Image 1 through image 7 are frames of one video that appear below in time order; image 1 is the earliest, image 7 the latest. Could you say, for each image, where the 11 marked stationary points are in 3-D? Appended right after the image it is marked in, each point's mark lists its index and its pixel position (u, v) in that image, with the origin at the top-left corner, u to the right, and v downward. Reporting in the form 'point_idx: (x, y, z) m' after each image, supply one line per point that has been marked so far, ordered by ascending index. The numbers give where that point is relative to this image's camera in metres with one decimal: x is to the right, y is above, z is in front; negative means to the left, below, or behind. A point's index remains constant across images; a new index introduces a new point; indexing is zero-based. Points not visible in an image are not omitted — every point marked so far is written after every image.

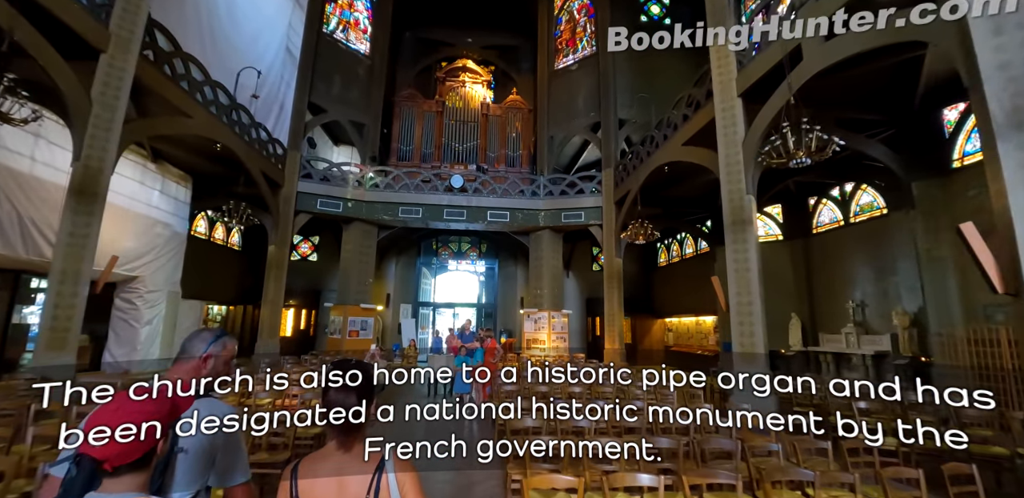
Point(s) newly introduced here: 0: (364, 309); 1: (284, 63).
0: (-3.8, -1.6, +11.8) m
1: (-5.4, +4.5, +11.0) m
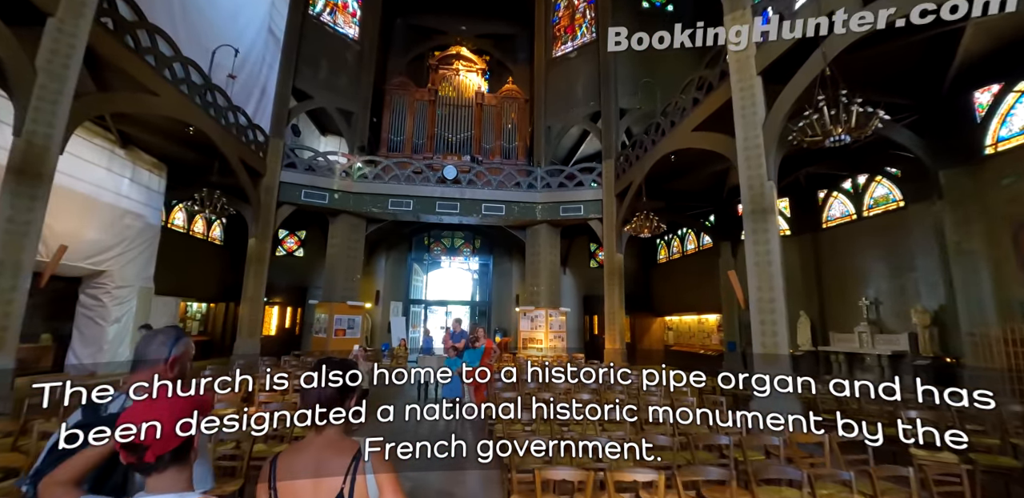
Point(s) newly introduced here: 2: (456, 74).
0: (-3.9, -1.4, +11.1) m
1: (-5.5, +4.6, +10.3) m
2: (-1.8, +5.5, +14.4) m
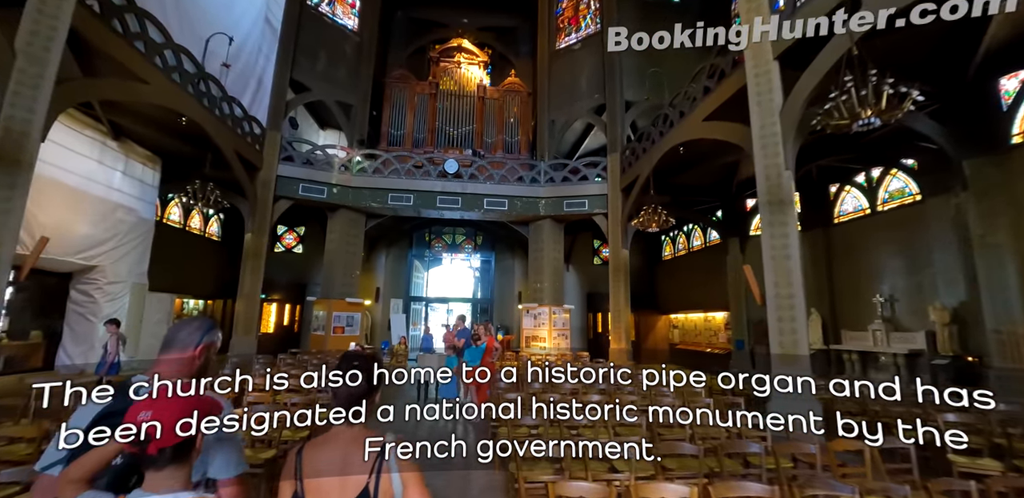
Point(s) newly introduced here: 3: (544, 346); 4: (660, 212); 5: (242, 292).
0: (-3.9, -1.3, +10.9) m
1: (-5.5, +4.7, +10.0) m
2: (-1.7, +5.6, +14.1) m
3: (+0.8, -2.3, +10.7) m
4: (+2.6, +0.7, +8.0) m
5: (-5.7, -0.9, +9.7) m
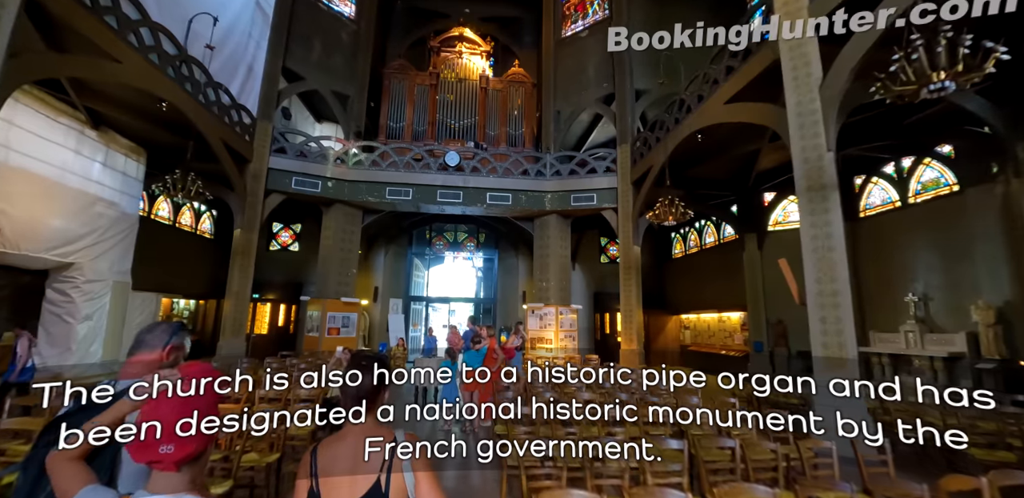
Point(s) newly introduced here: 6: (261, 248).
0: (-3.8, -1.2, +10.3) m
1: (-5.4, +4.8, +9.5) m
2: (-1.6, +5.7, +13.6) m
3: (+0.9, -2.2, +10.1) m
4: (+2.7, +0.7, +7.4) m
5: (-5.6, -0.8, +9.1) m
6: (-7.1, 0.0, +13.0) m
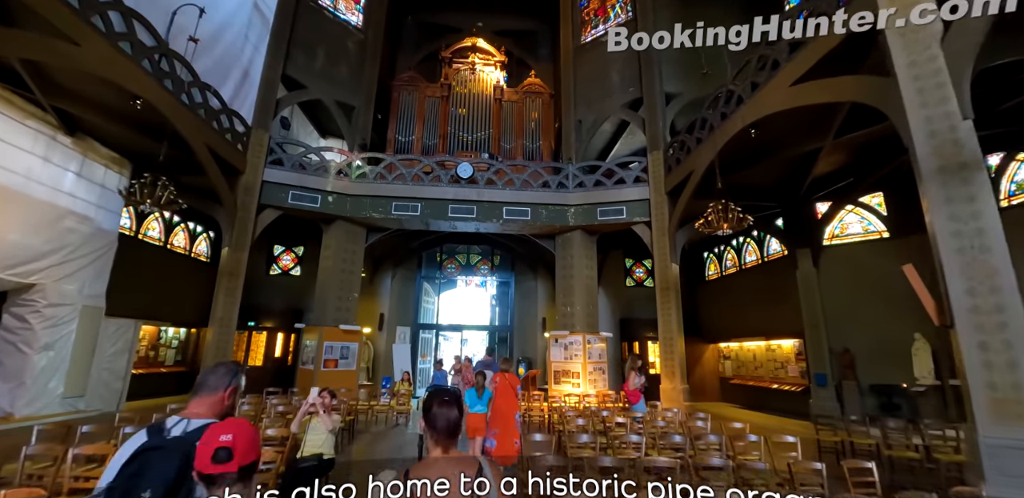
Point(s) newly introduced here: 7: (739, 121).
0: (-3.3, -1.7, +9.2) m
1: (-5.0, +4.4, +8.8) m
2: (-1.1, +5.1, +12.8) m
3: (+1.3, -2.6, +8.8) m
4: (+3.0, +0.6, +6.3) m
5: (-5.3, -1.2, +8.1) m
6: (-6.6, -0.6, +12.0) m
7: (+3.3, +1.9, +6.6) m
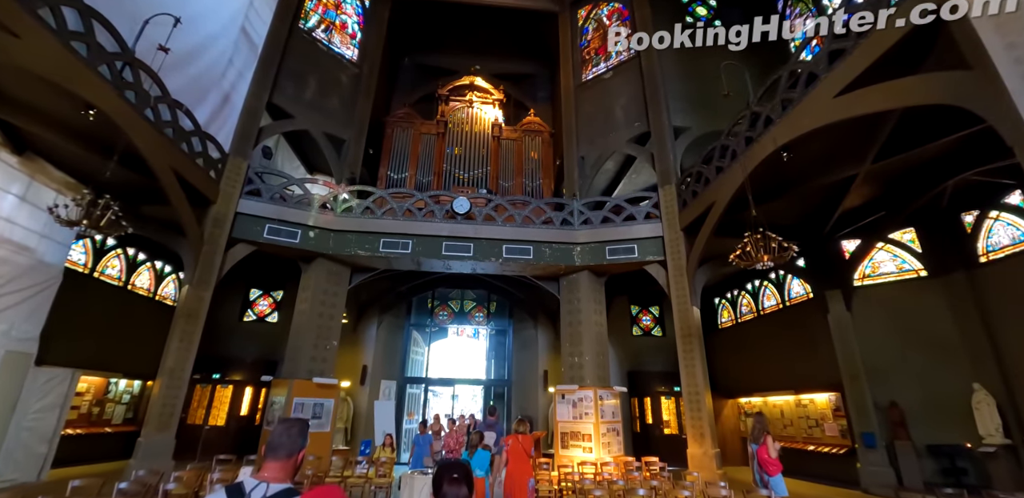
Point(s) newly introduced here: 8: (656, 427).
0: (-3.3, -2.4, +8.0) m
1: (-5.0, +3.7, +8.2) m
2: (-1.2, +3.9, +12.4) m
3: (+1.3, -3.3, +7.6) m
4: (+3.1, +0.1, +5.5) m
5: (-5.2, -1.8, +6.9) m
6: (-6.7, -1.7, +10.9) m
7: (+3.4, +1.4, +5.9) m
8: (+3.4, -4.2, +10.6) m
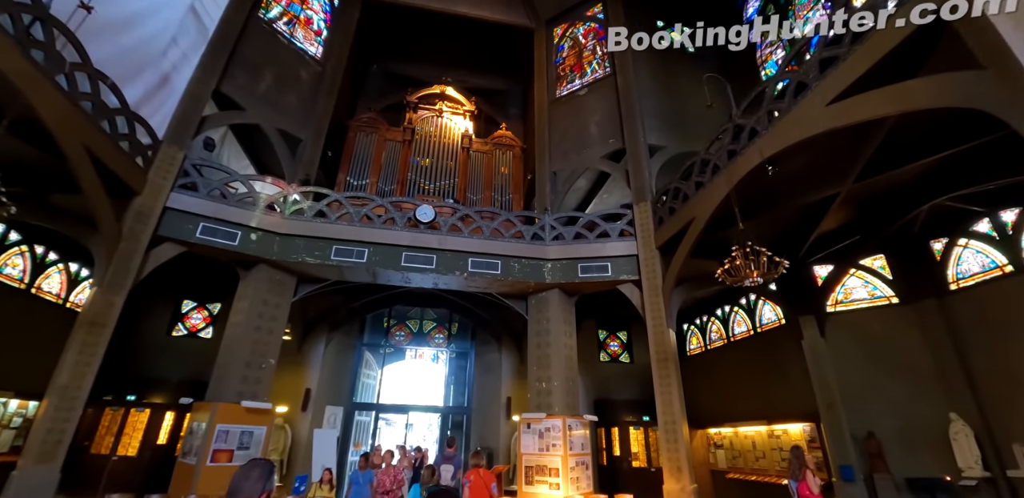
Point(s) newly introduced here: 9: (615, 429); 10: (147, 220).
0: (-3.9, -2.4, +6.9) m
1: (-5.4, +3.7, +7.4) m
2: (-1.9, +3.5, +11.9) m
3: (+0.7, -3.5, +6.8) m
4: (+2.8, 0.0, +5.1) m
5: (-5.7, -1.7, +5.7) m
6: (-7.5, -1.7, +9.6) m
7: (+3.0, +1.2, +5.7) m
8: (+2.4, -4.6, +10.0) m
9: (+2.3, -4.1, +10.3) m
10: (-5.4, +0.4, +6.8) m
